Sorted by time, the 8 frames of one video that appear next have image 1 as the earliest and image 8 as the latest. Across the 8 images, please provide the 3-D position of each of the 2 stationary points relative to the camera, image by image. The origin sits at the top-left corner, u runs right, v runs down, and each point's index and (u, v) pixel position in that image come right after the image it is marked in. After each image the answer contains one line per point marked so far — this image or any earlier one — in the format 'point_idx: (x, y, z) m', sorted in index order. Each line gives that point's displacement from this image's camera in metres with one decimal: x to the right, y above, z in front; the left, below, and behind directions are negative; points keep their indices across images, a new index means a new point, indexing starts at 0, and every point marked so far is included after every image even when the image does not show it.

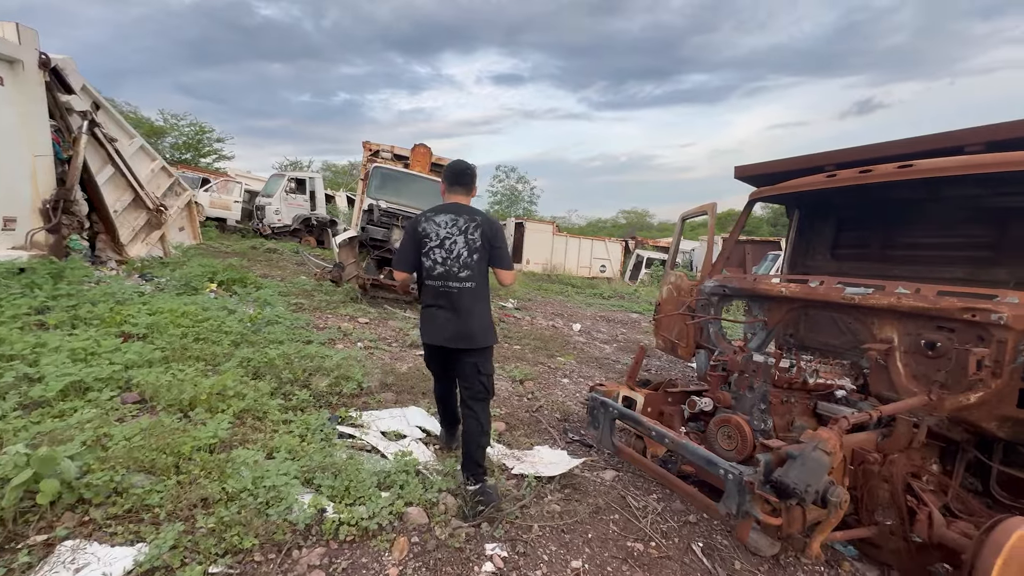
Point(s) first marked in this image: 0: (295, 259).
0: (-5.7, +0.8, +12.0) m
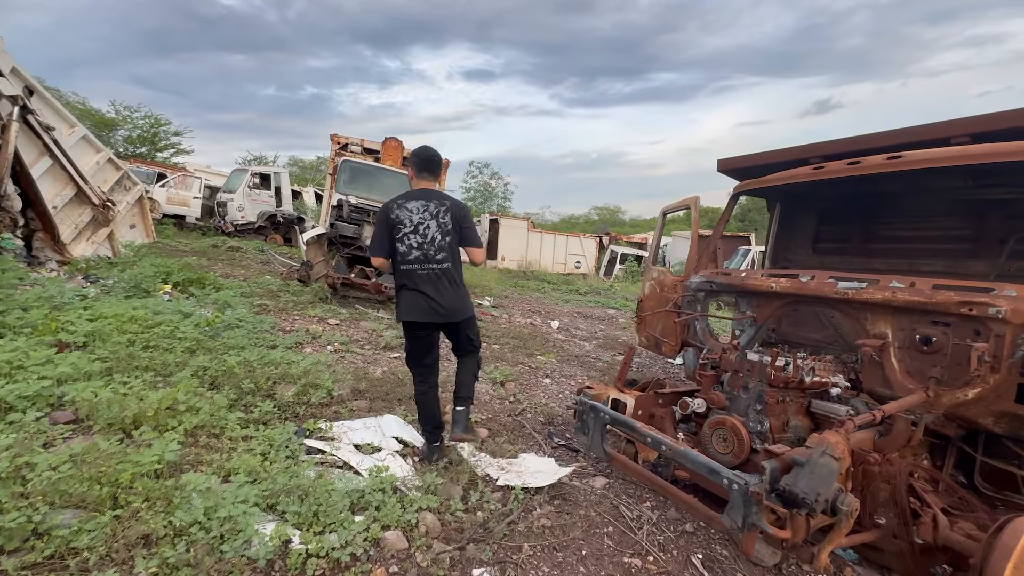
0: (-6.4, +0.8, +11.4) m
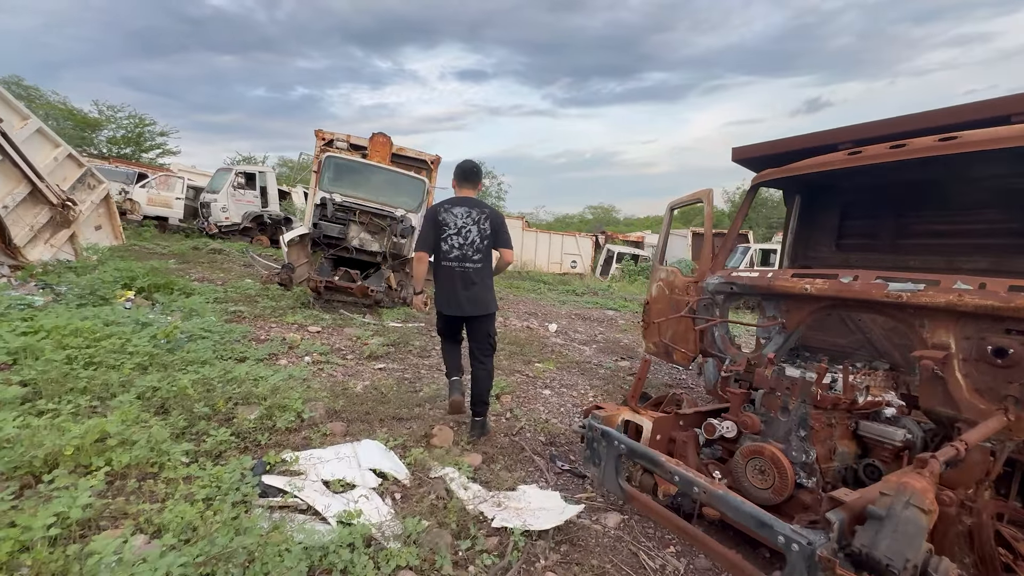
0: (-6.5, +0.7, +10.9) m
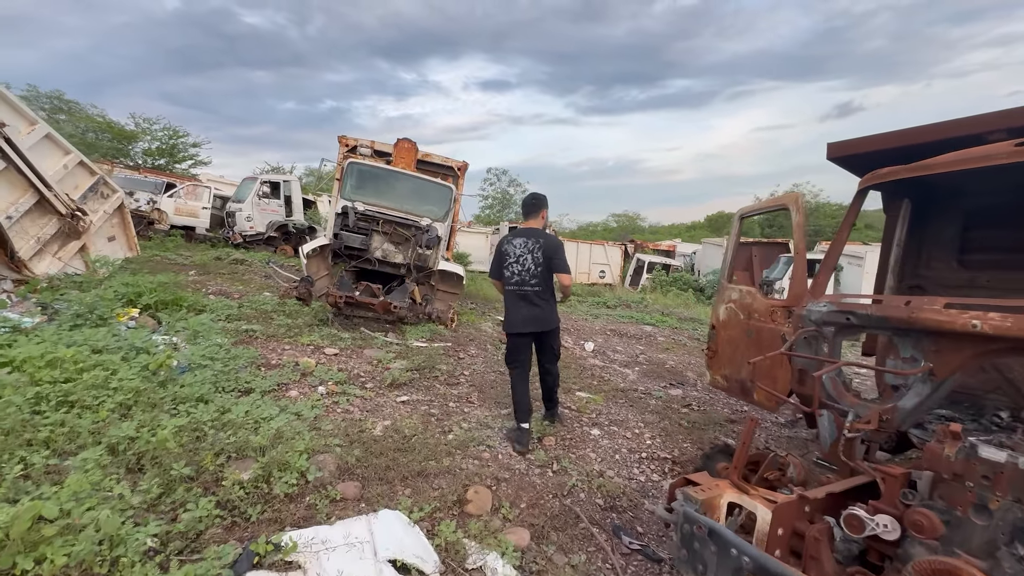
0: (-5.8, +0.4, +10.5) m
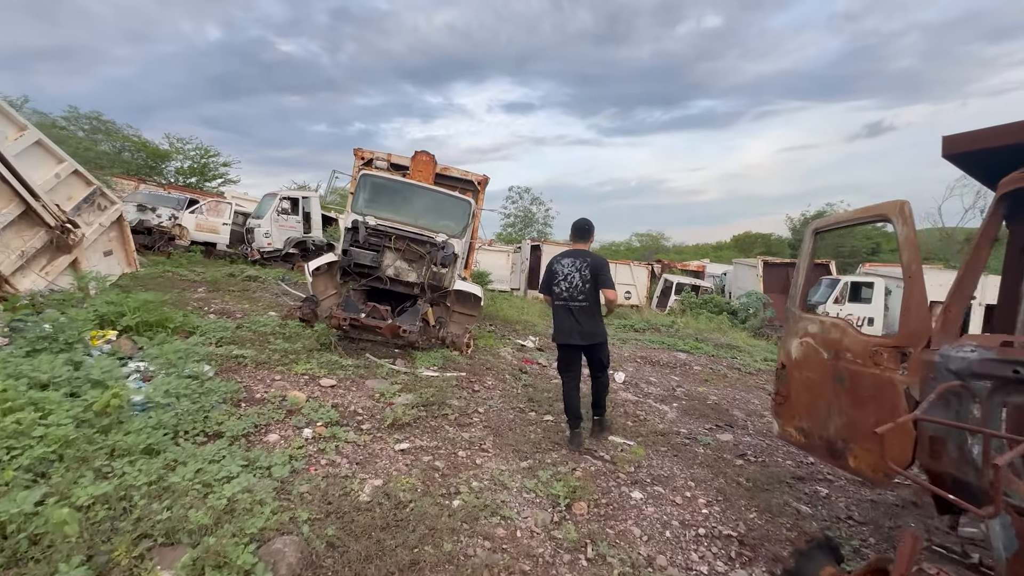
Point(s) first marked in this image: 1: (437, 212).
0: (-5.3, 0.0, +10.1) m
1: (-1.3, +1.3, +7.9) m
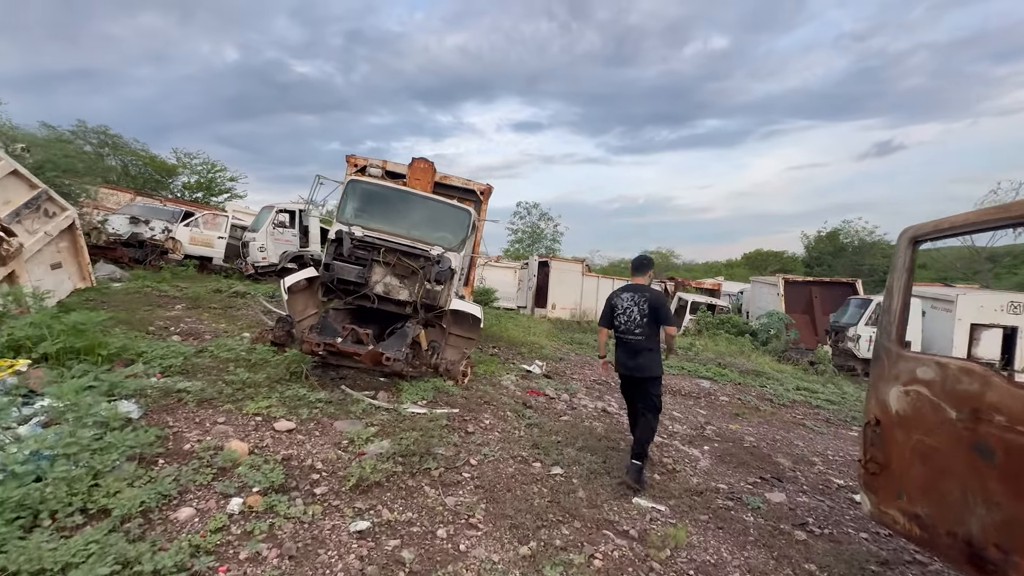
0: (-5.2, -0.4, +9.4) m
1: (-1.2, +1.0, +7.1) m
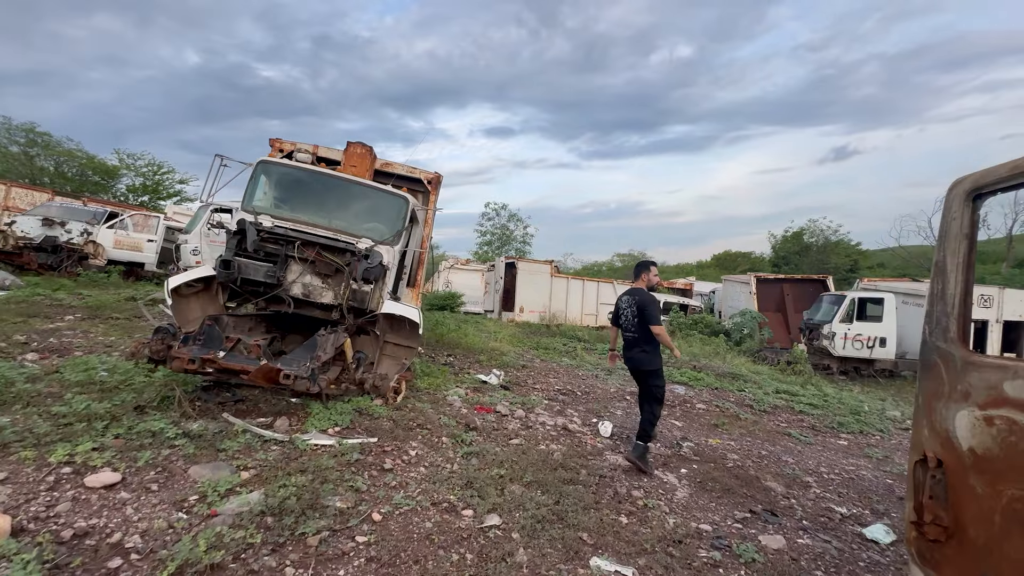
0: (-6.0, -0.5, +8.2) m
1: (-2.0, +1.0, +6.1) m
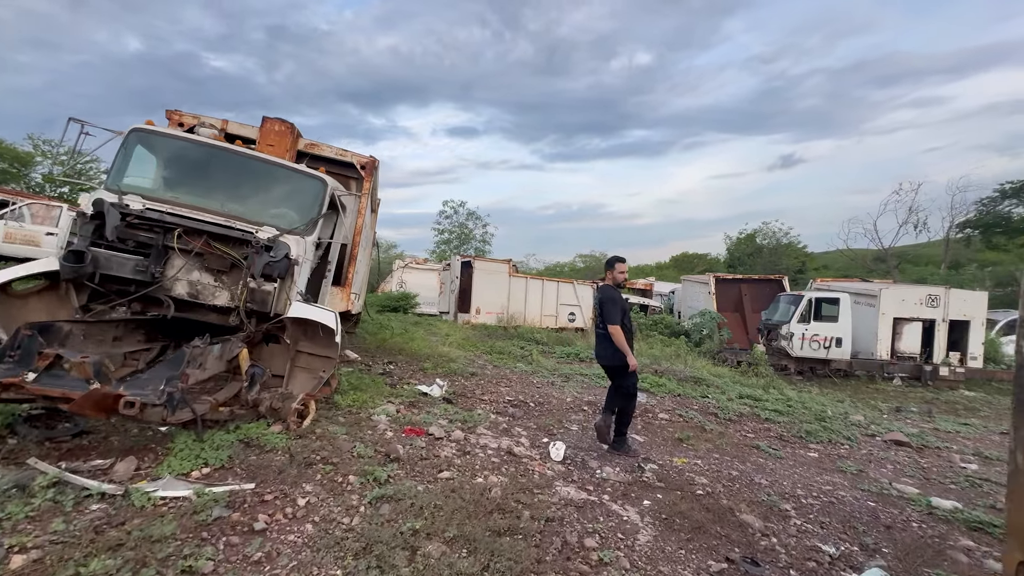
0: (-6.9, -0.5, +6.8) m
1: (-2.7, +1.0, +5.1) m
